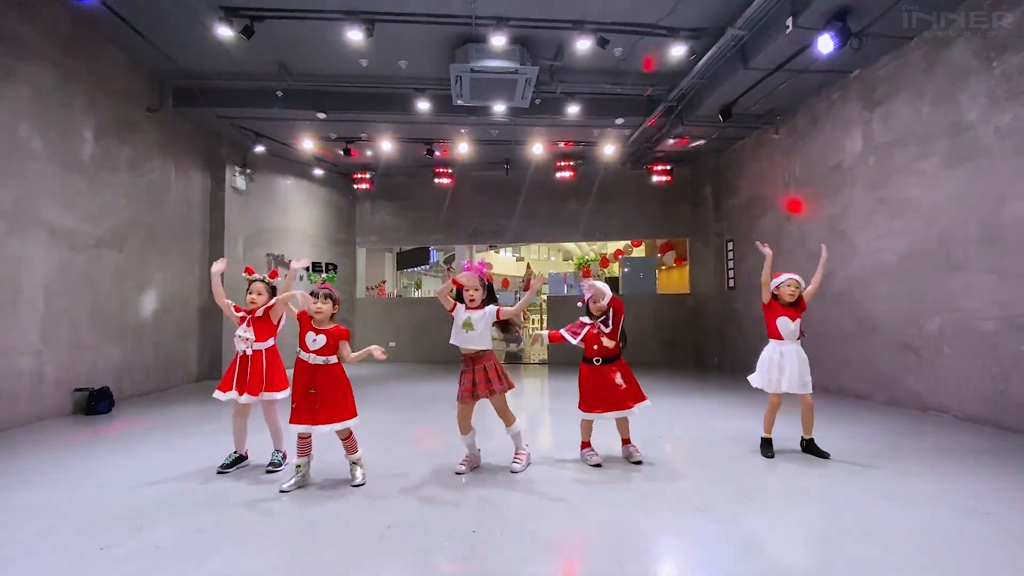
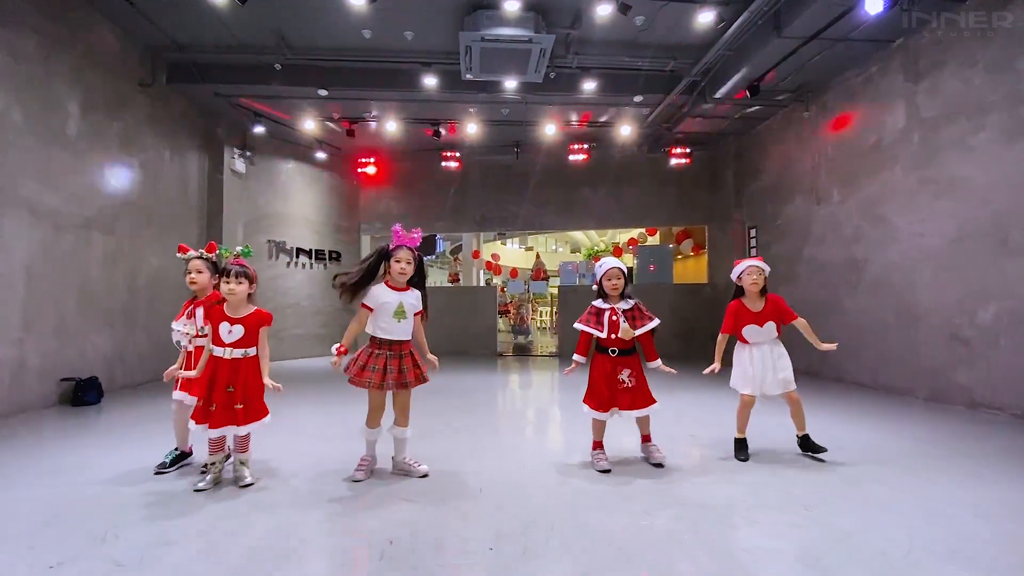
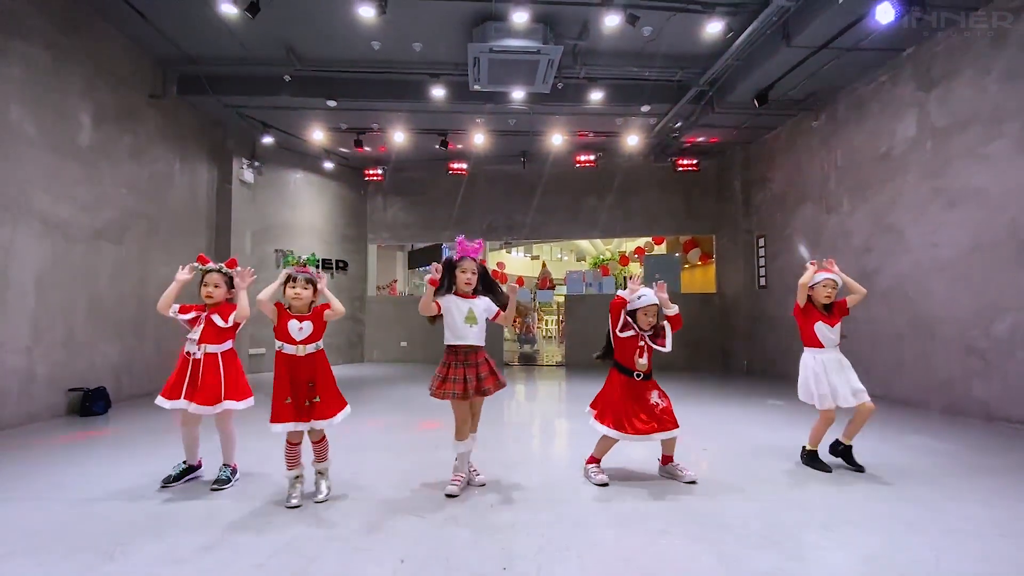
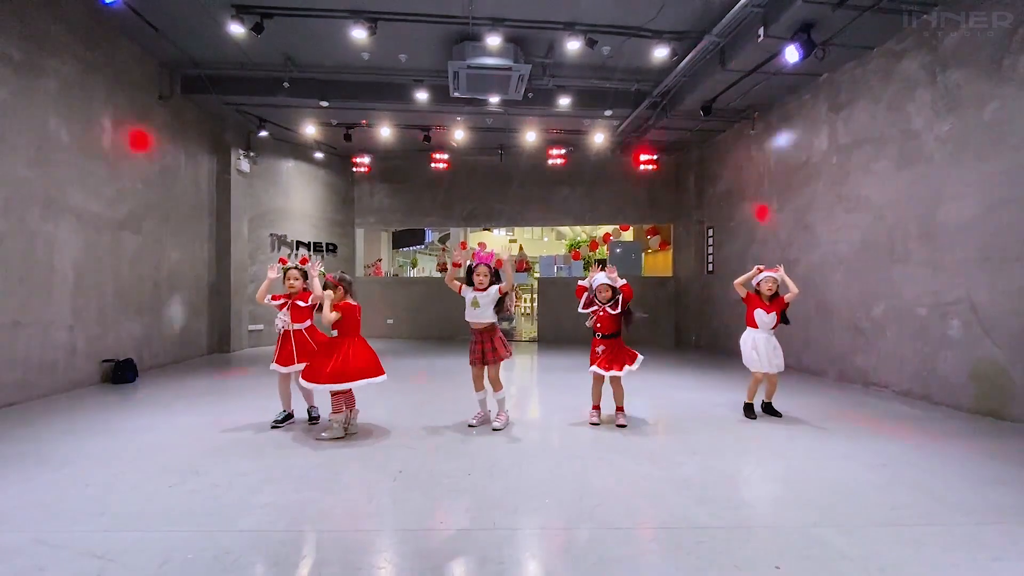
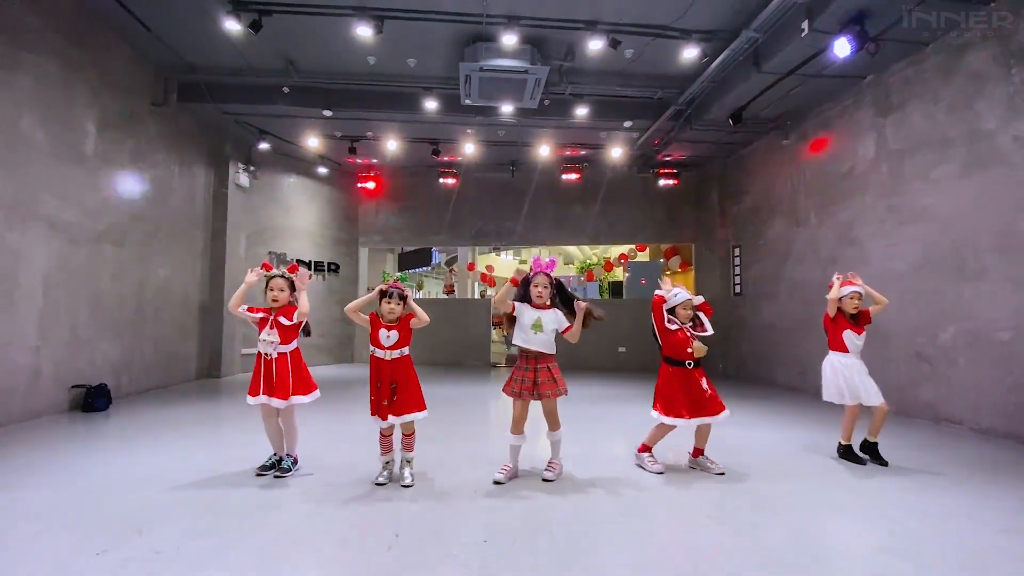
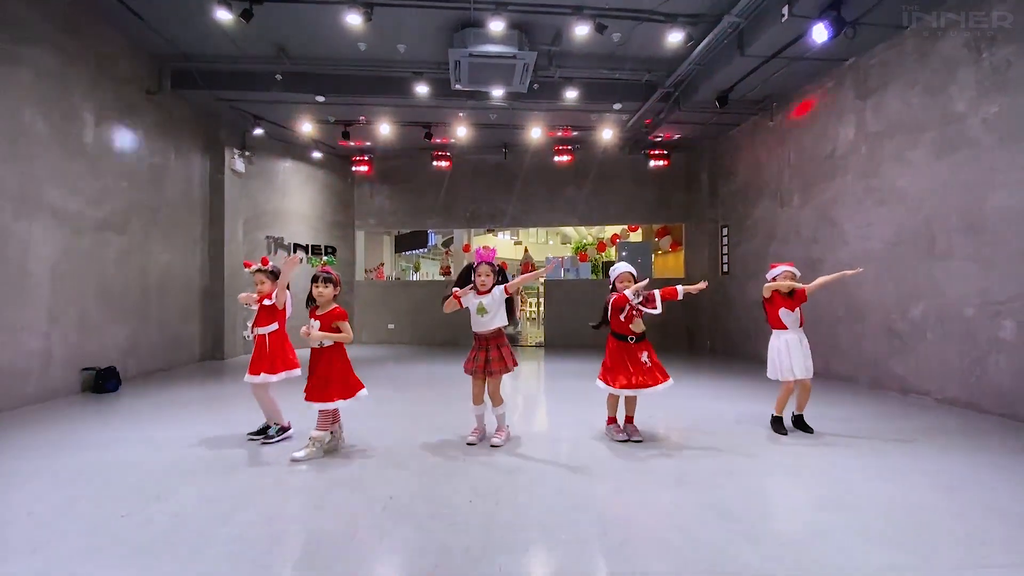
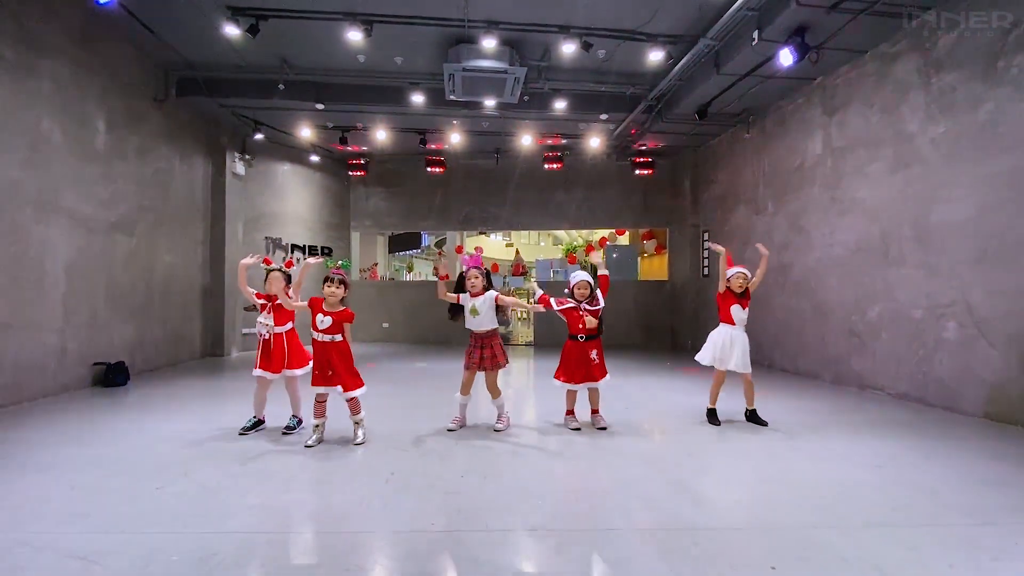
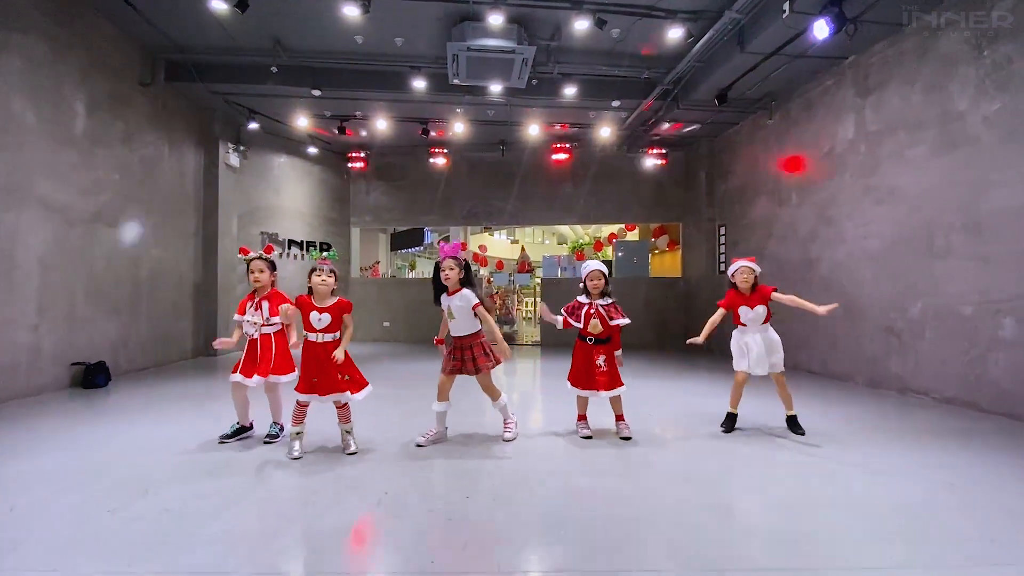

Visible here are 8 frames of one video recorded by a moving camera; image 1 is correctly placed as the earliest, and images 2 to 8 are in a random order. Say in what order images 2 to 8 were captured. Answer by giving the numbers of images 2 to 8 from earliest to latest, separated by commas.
7, 8, 2, 3, 5, 4, 6
